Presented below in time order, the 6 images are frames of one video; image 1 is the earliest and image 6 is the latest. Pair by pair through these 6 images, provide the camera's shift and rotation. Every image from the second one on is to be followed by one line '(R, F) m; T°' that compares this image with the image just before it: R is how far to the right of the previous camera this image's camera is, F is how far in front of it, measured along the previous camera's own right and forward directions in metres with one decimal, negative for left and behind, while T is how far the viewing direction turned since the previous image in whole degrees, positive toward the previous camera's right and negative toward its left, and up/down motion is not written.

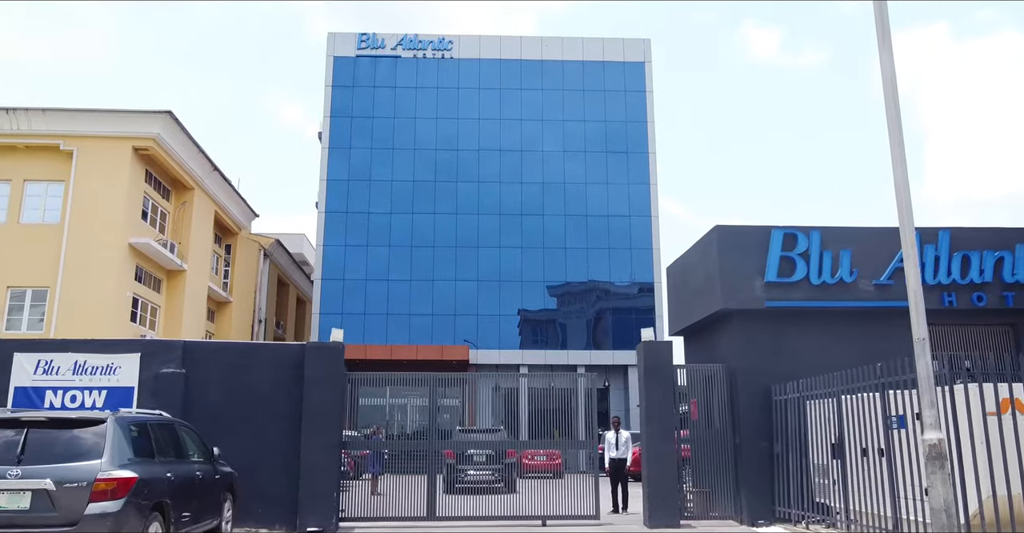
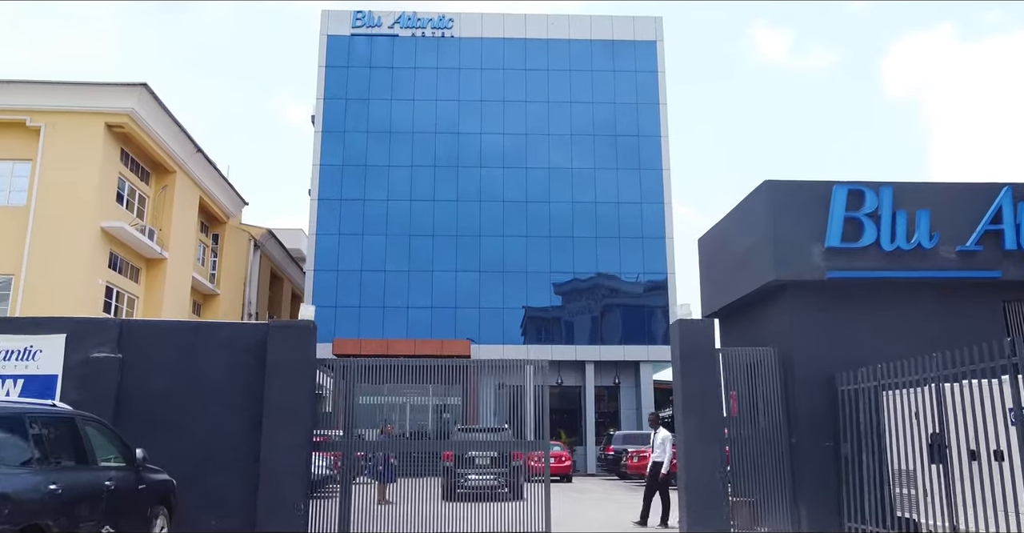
(-0.1, +2.4) m; 0°
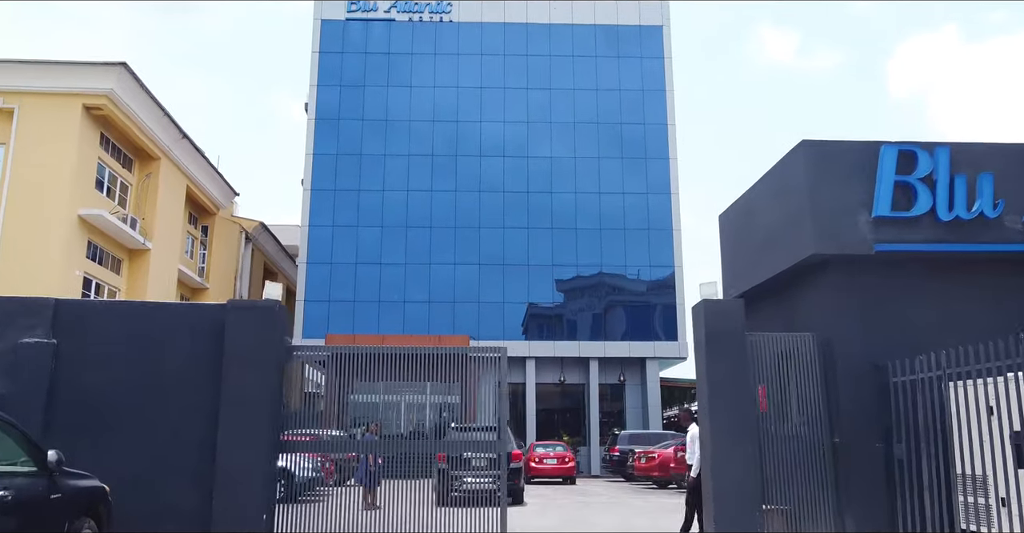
(0.0, +1.5) m; 0°
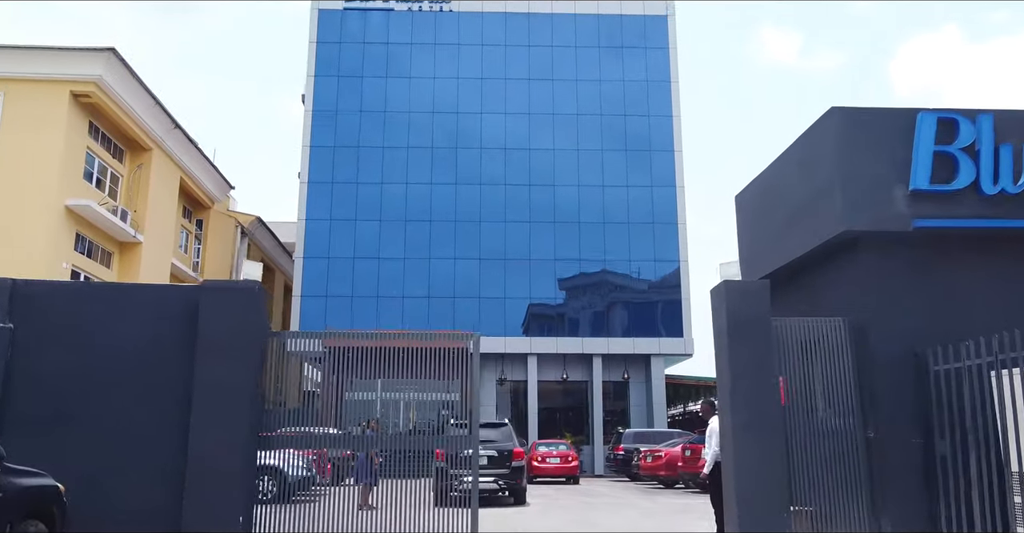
(0.0, +0.9) m; 0°
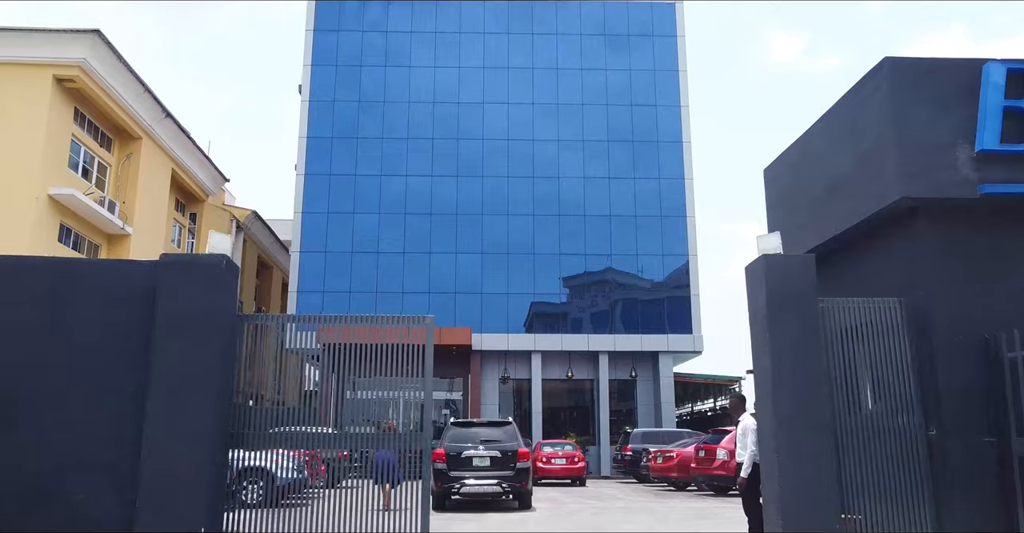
(0.0, +1.2) m; 0°
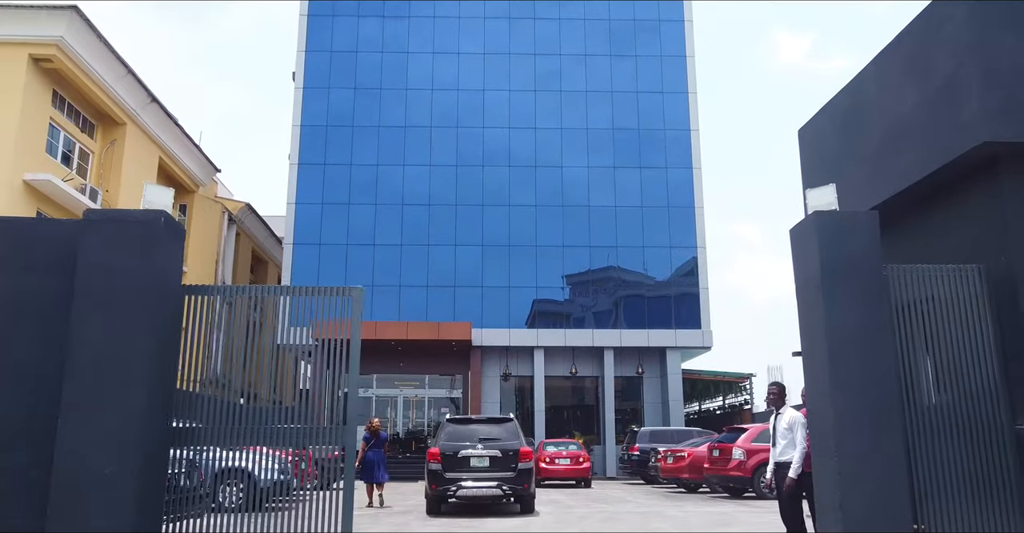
(0.0, +1.3) m; 0°
